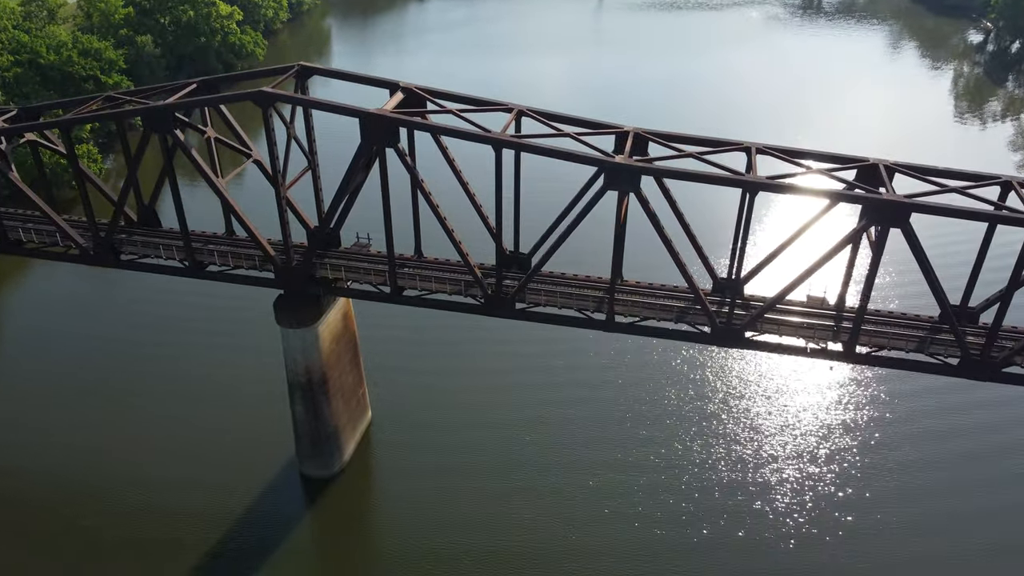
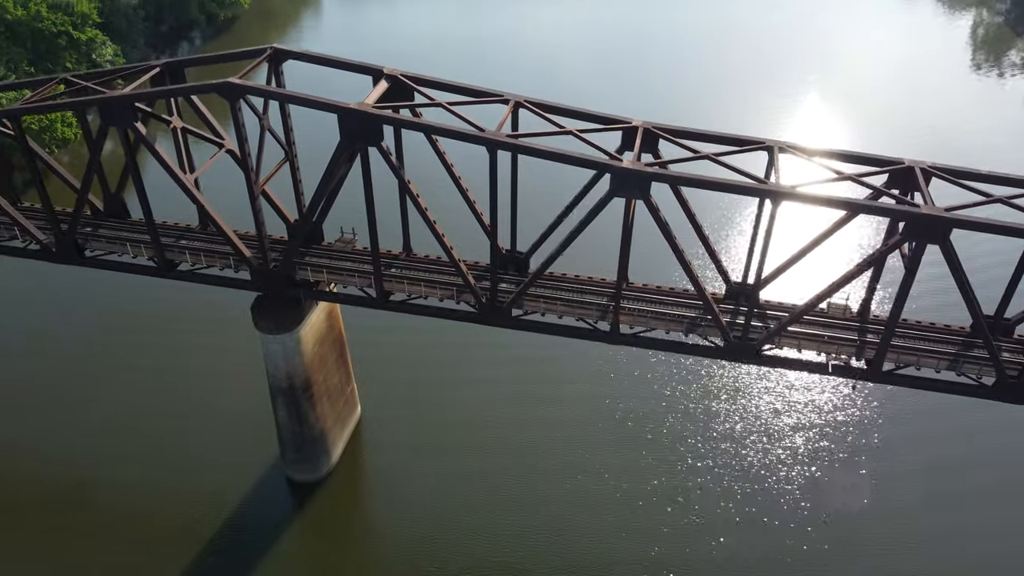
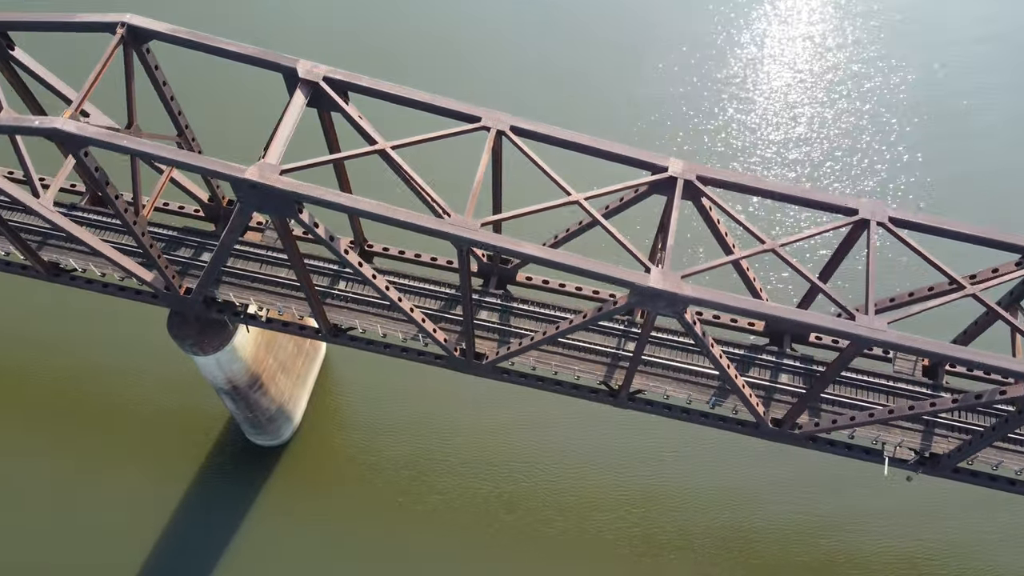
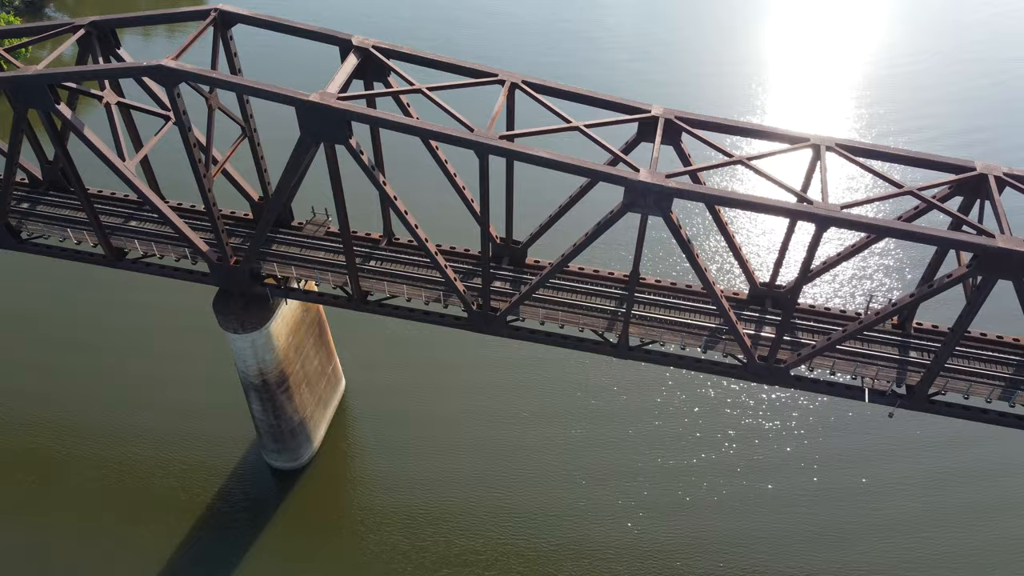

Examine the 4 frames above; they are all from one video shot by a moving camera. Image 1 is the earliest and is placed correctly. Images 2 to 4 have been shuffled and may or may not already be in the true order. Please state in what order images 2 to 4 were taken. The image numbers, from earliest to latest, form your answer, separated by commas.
2, 4, 3
